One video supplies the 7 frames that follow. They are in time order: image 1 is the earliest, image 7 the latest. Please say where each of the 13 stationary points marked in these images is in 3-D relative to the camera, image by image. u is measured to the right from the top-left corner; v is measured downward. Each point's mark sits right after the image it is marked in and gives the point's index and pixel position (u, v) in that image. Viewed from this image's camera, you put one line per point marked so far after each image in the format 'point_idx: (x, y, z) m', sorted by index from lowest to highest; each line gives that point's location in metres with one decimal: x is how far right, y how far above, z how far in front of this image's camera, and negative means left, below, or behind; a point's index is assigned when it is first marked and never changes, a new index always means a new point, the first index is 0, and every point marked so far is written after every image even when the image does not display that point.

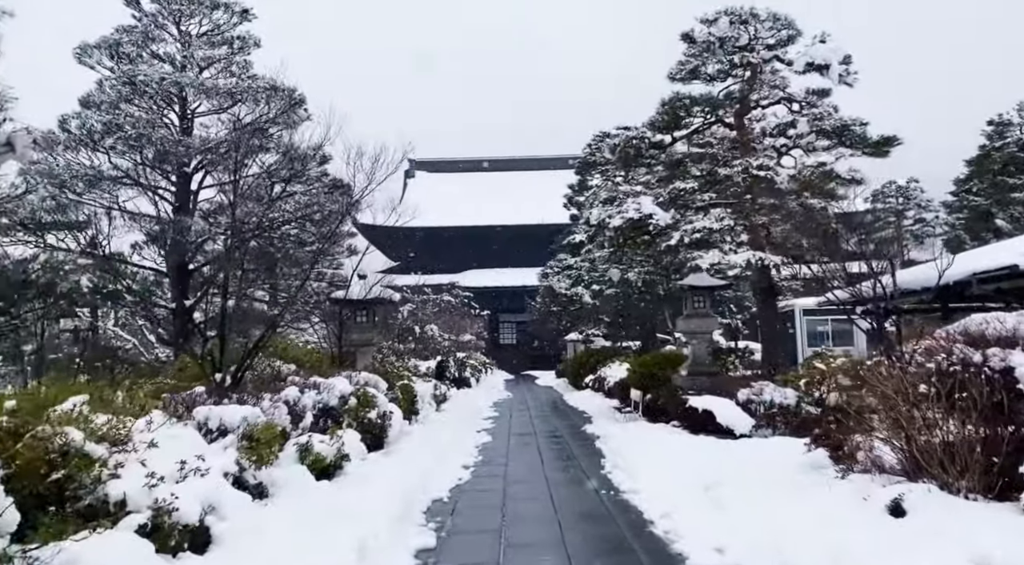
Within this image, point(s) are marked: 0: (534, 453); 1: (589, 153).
0: (+0.2, -1.8, +7.4) m
1: (+2.1, +3.4, +18.9) m
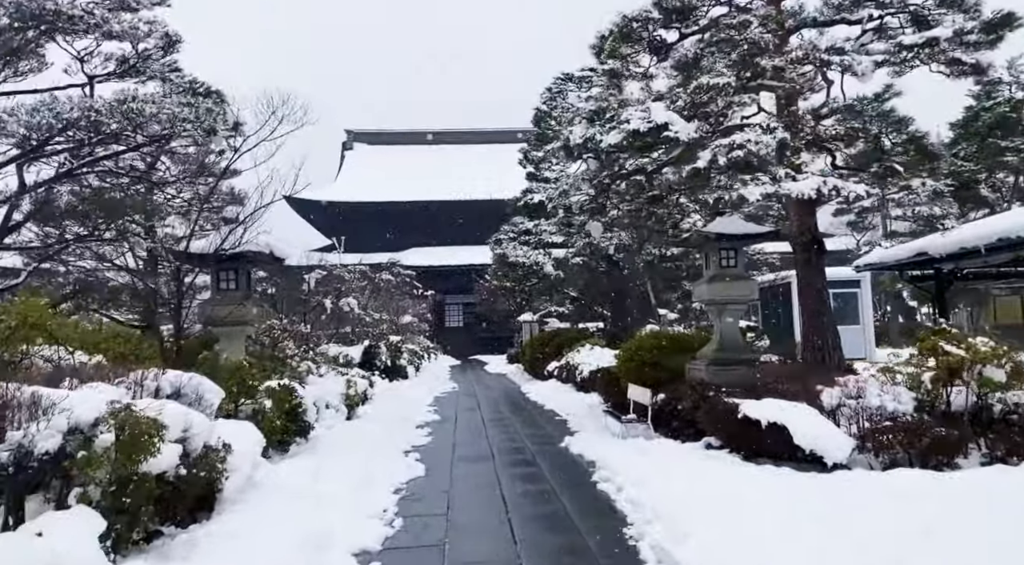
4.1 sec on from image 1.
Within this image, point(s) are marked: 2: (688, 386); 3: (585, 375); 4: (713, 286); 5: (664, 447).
0: (-0.1, -1.4, +4.4) m
1: (+0.9, +4.1, +15.9) m
2: (+1.5, -0.9, +6.0) m
3: (+1.1, -1.4, +10.5) m
4: (+1.9, 0.0, +6.6) m
5: (+1.2, -1.3, +5.5) m
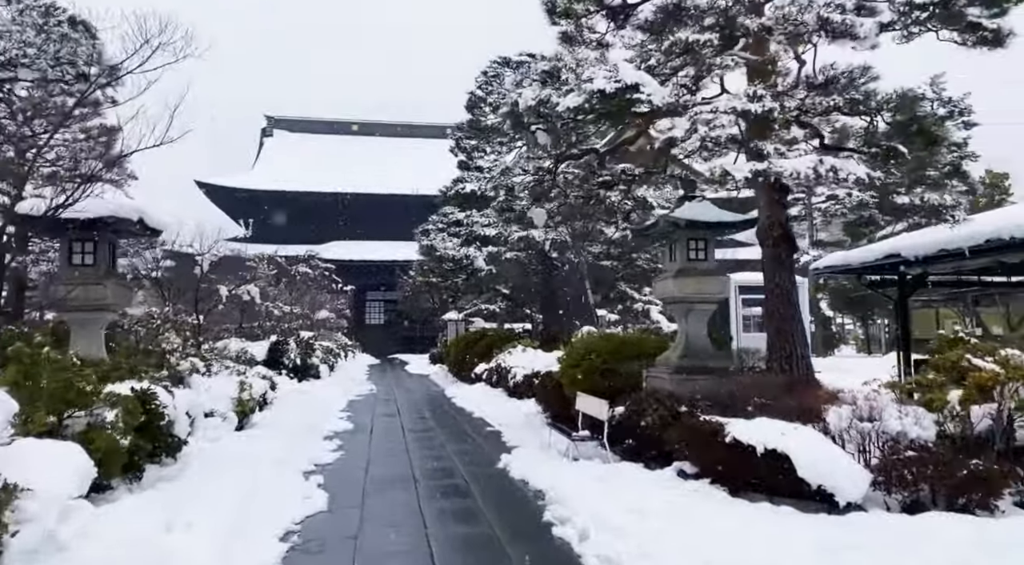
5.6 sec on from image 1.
0: (-0.4, -1.3, +3.3) m
1: (-0.5, +4.2, +14.8) m
2: (+1.0, -0.8, +5.1) m
3: (+0.1, -1.3, +9.5) m
4: (+1.4, 0.0, +5.7) m
5: (+0.7, -1.2, +4.5) m
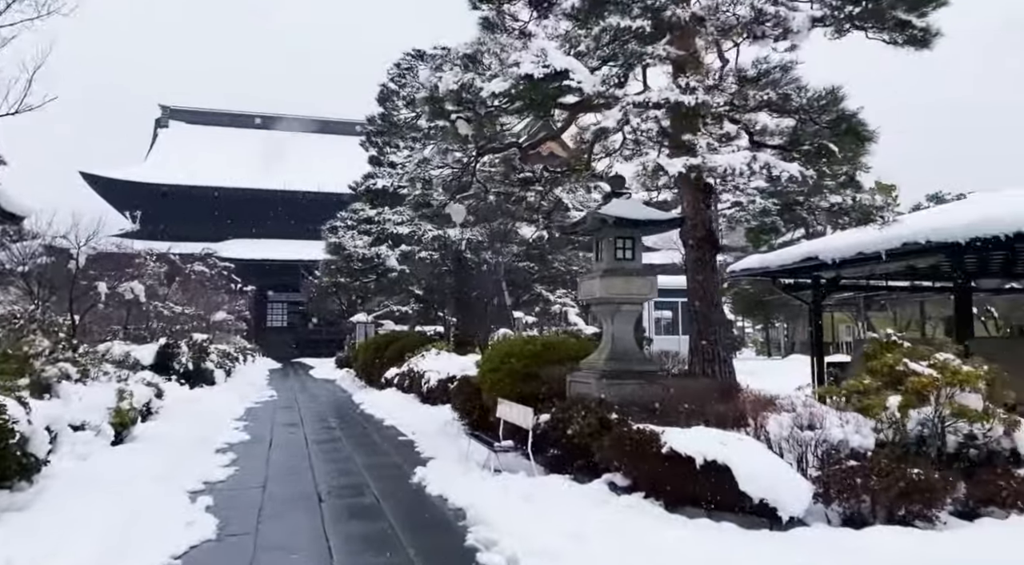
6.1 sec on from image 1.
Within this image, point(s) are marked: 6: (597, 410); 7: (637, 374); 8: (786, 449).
0: (-0.8, -1.3, +2.8) m
1: (-2.3, +4.2, +14.2) m
2: (+0.5, -0.8, +4.8) m
3: (-1.0, -1.3, +9.0) m
4: (+0.7, 0.0, +5.5) m
5: (+0.3, -1.2, +4.2) m
6: (+0.6, -0.8, +4.6) m
7: (+0.9, -0.7, +5.3) m
8: (+1.5, -0.9, +3.7) m
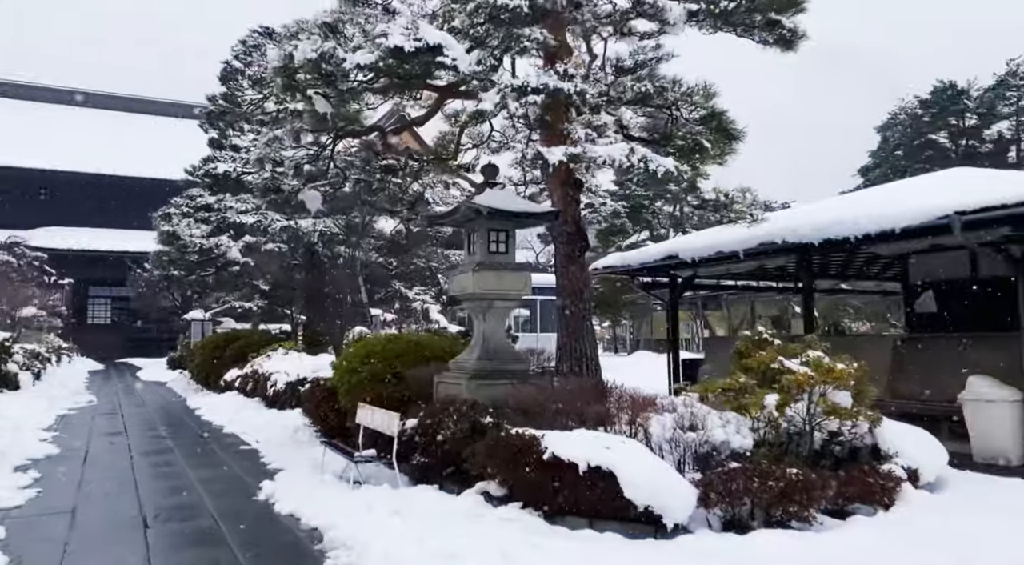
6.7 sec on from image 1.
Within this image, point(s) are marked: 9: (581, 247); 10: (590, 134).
0: (-1.2, -1.2, +2.2) m
1: (-4.9, +4.3, +13.1) m
2: (-0.4, -0.8, +4.4) m
3: (-2.7, -1.2, +8.3) m
4: (-0.2, 0.0, +5.2) m
5: (-0.5, -1.2, +3.8) m
6: (-0.3, -0.8, +4.3) m
7: (0.0, -0.7, +5.1) m
8: (+0.8, -0.9, +3.6) m
9: (+0.6, +0.3, +6.4) m
10: (+0.5, +1.0, +4.8) m
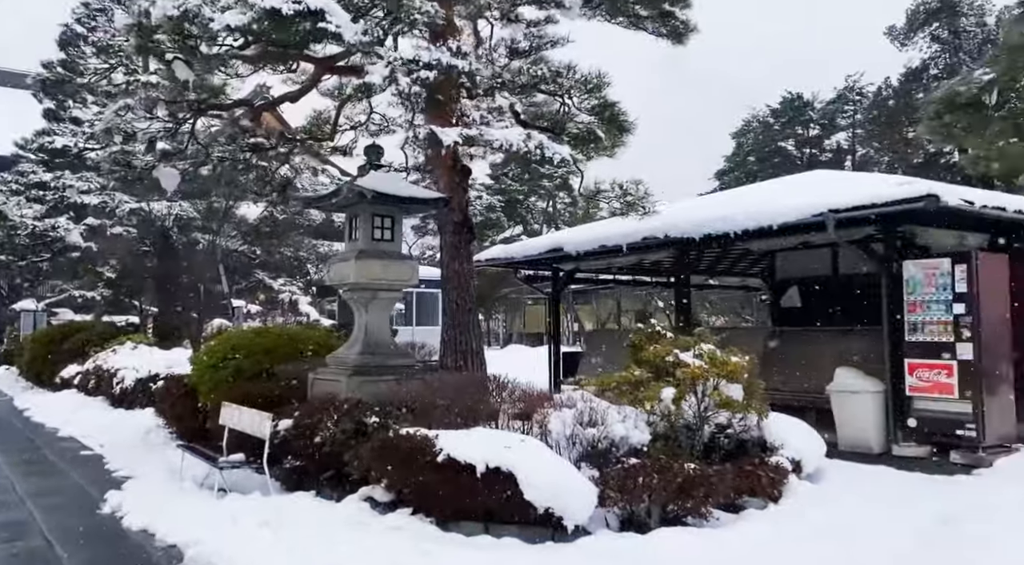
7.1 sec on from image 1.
0: (-1.5, -1.1, +1.8) m
1: (-7.0, +4.5, +11.7) m
2: (-1.1, -0.7, +4.1) m
3: (-4.1, -1.1, +7.5) m
4: (-1.0, +0.1, +4.8) m
5: (-1.1, -1.1, +3.5) m
6: (-0.9, -0.7, +3.9) m
7: (-0.8, -0.6, +4.8) m
8: (+0.3, -0.8, +3.5) m
9: (-0.4, +0.4, +6.2) m
10: (-0.2, +1.1, +4.6) m
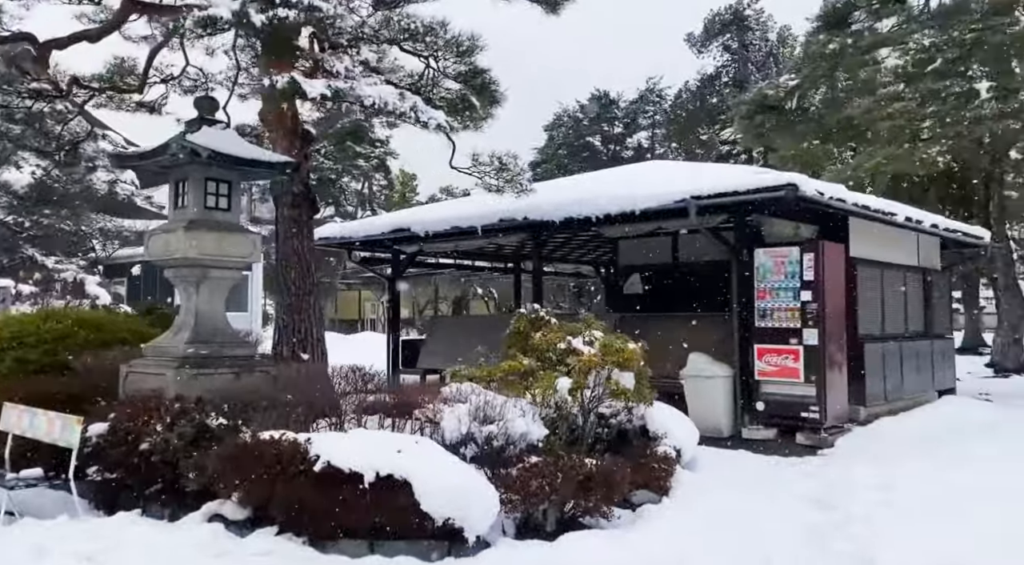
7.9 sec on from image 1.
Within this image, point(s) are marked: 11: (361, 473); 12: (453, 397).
0: (-1.5, -1.1, +1.0) m
1: (-9.3, +4.9, +9.1) m
2: (-1.7, -0.6, +3.4) m
3: (-5.5, -0.8, +5.8) m
4: (-1.8, +0.3, +4.1) m
5: (-1.5, -1.0, +2.8) m
6: (-1.5, -0.6, +3.2) m
7: (-1.6, -0.4, +4.1) m
8: (-0.3, -0.7, +3.1) m
9: (-1.6, +0.6, +5.5) m
10: (-1.0, +1.2, +4.0) m
11: (-0.6, -0.7, +2.6) m
12: (-0.3, -0.6, +3.4) m
